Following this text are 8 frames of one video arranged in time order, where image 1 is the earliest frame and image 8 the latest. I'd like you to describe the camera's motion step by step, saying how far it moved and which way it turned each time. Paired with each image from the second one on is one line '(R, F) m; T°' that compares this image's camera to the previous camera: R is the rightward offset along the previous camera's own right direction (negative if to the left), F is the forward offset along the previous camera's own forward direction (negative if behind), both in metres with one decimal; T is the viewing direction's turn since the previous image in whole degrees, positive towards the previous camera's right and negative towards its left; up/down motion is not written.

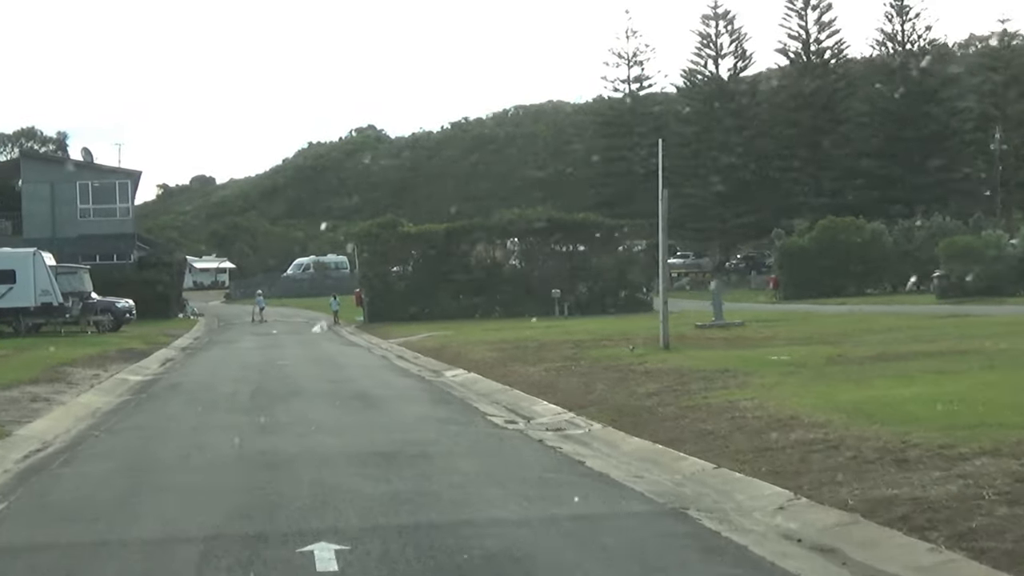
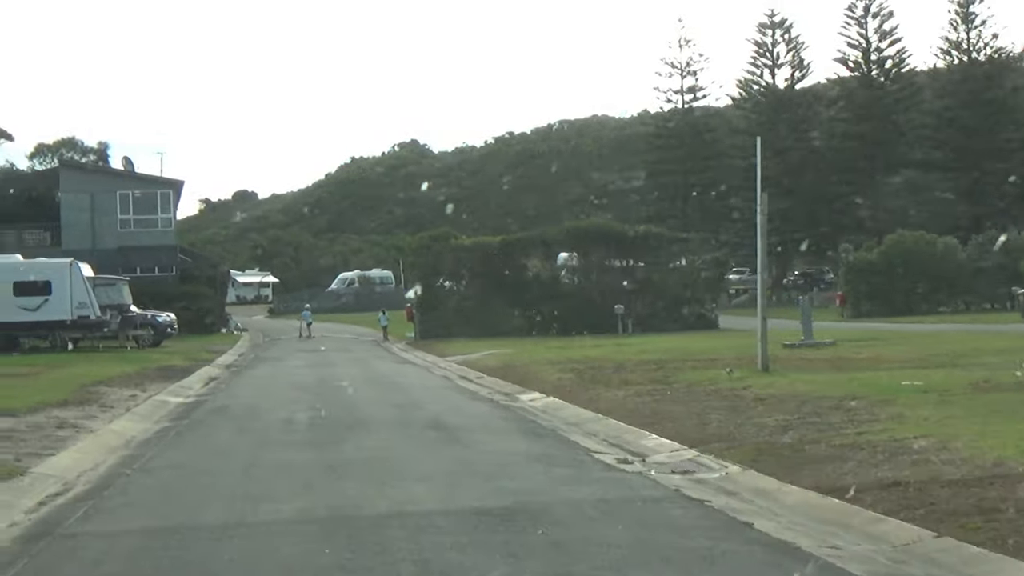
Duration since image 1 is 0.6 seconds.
(-0.5, +2.2) m; -1°
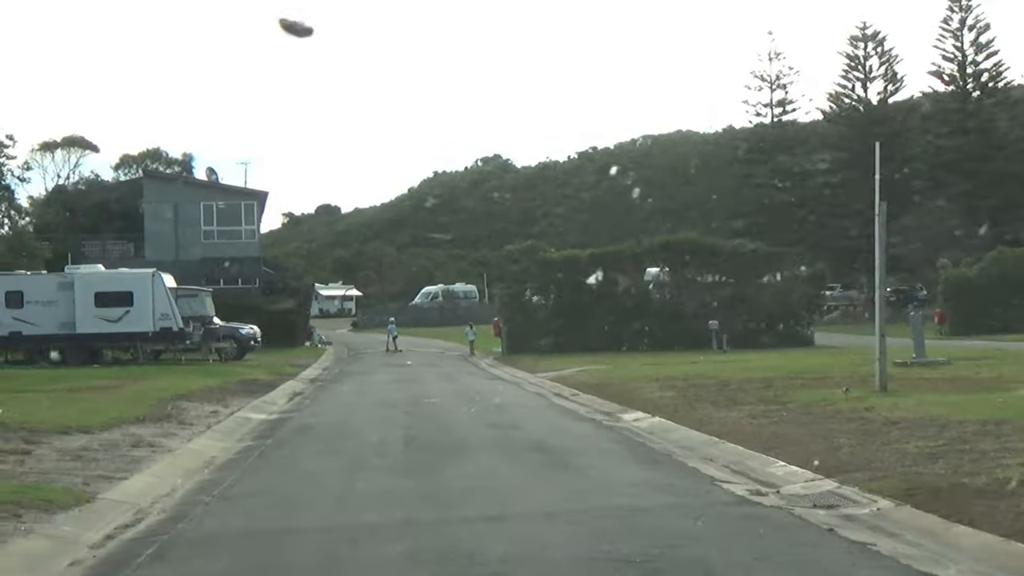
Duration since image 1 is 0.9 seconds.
(-0.2, +1.1) m; -3°
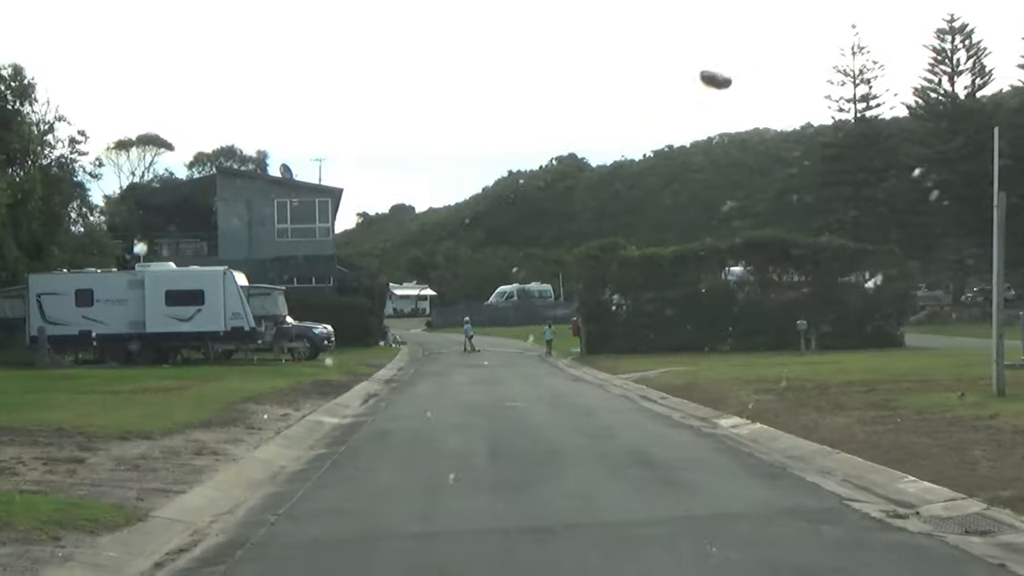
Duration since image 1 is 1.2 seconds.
(-0.2, +1.1) m; -3°
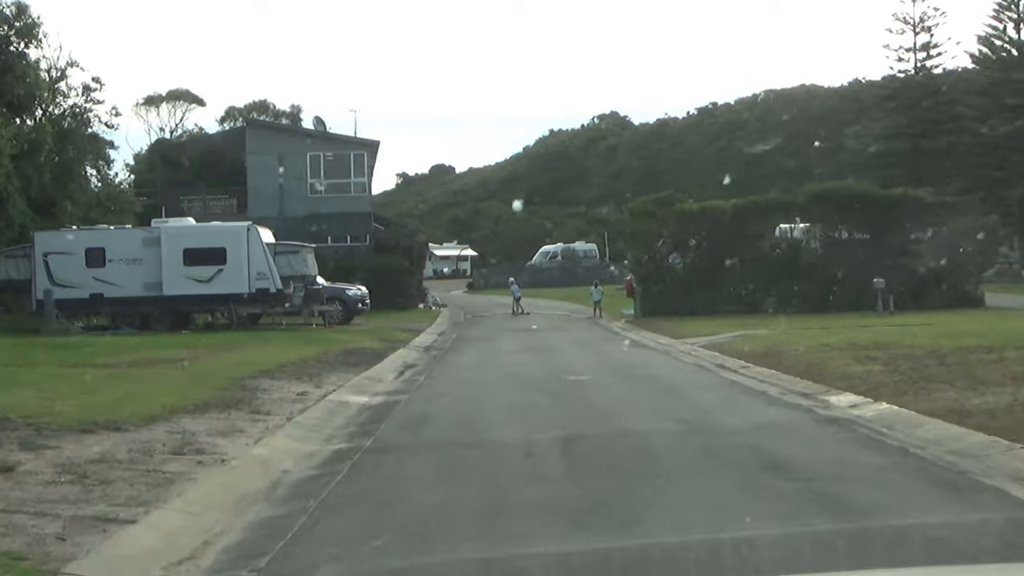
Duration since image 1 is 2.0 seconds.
(-0.2, +3.0) m; -1°
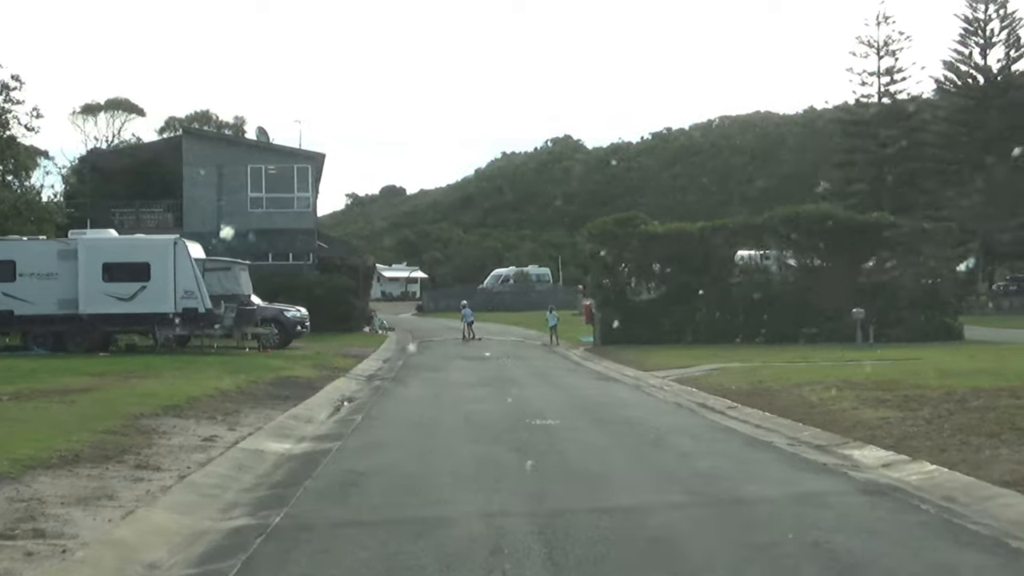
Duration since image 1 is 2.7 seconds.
(-0.1, +2.5) m; +2°
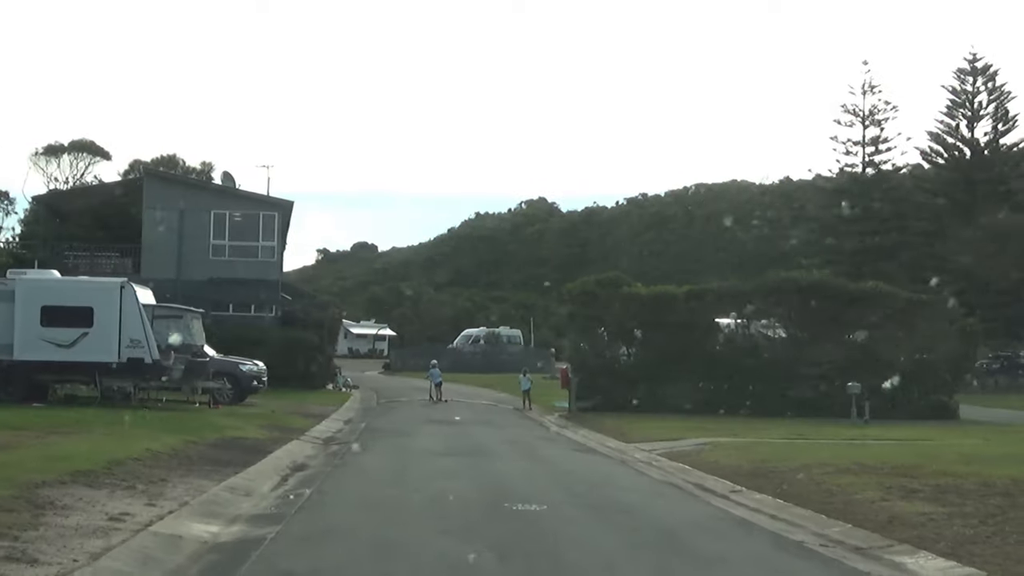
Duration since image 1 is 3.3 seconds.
(-0.1, +2.0) m; +1°
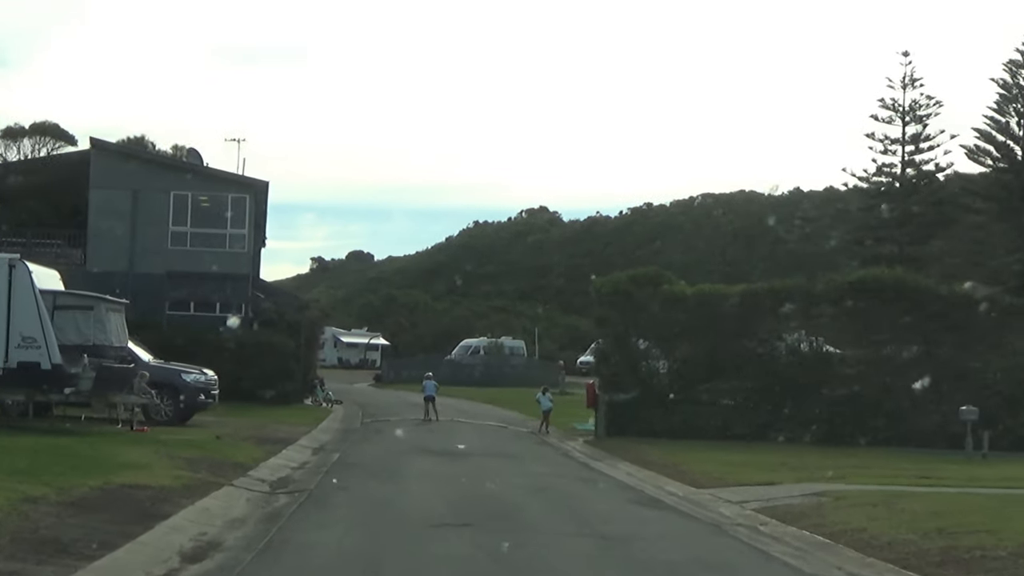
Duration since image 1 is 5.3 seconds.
(-0.3, +6.4) m; 0°
